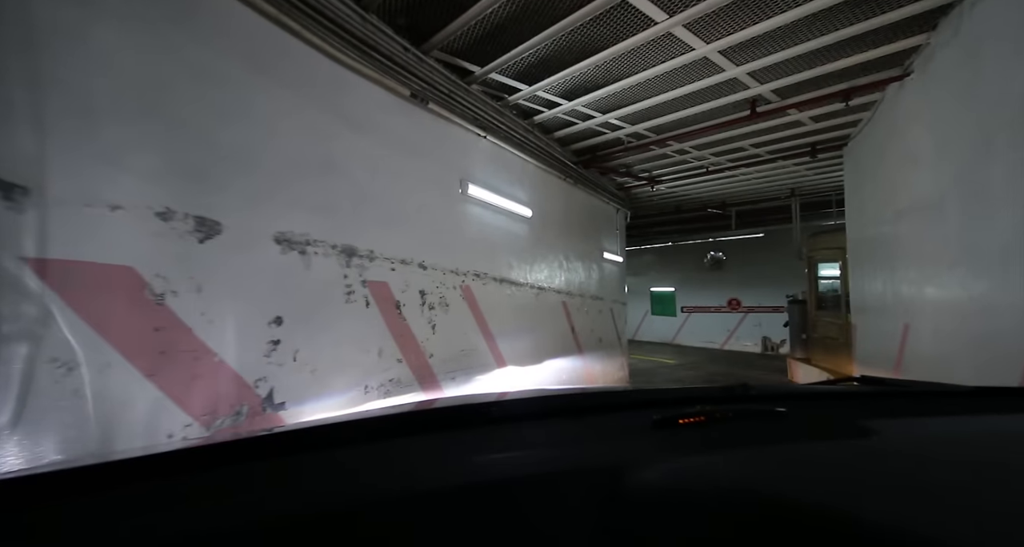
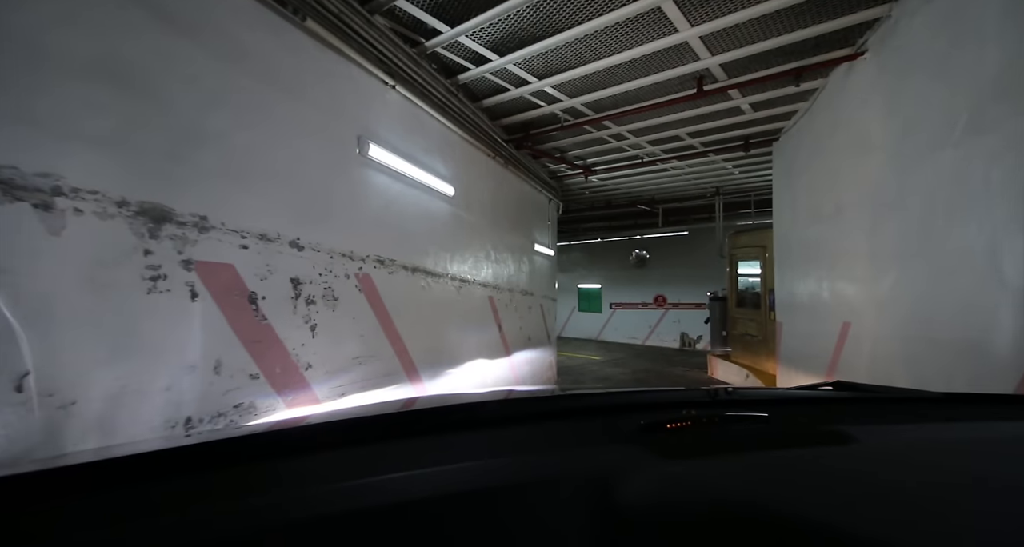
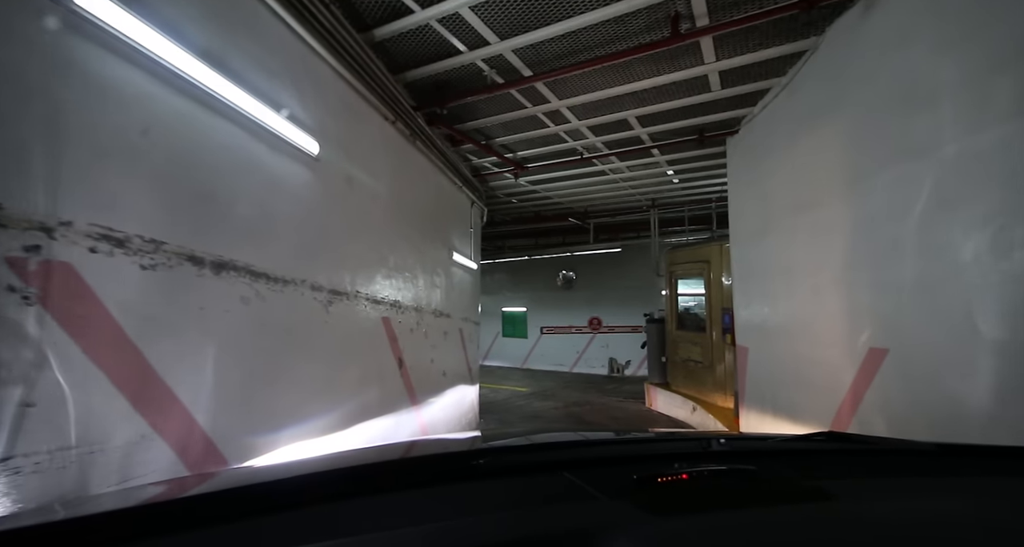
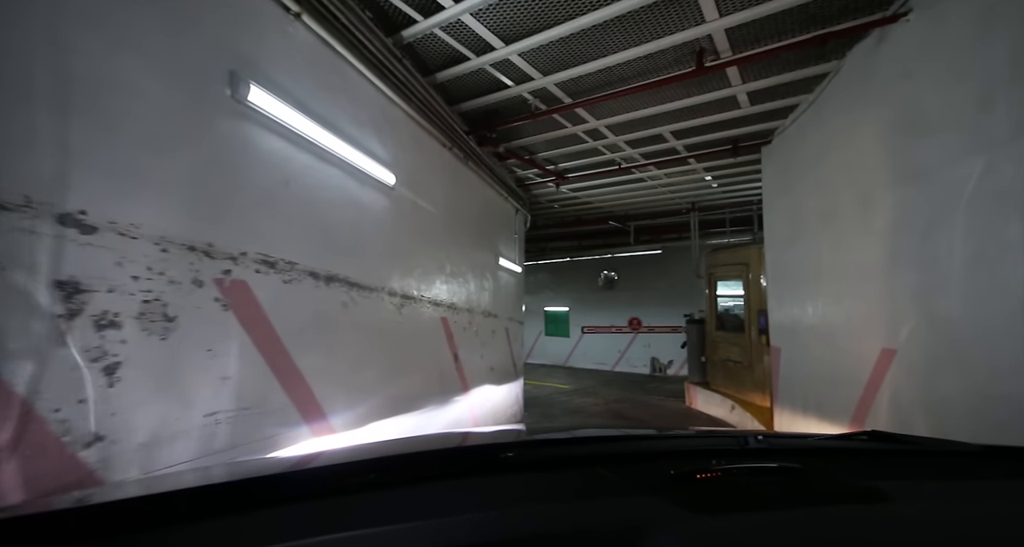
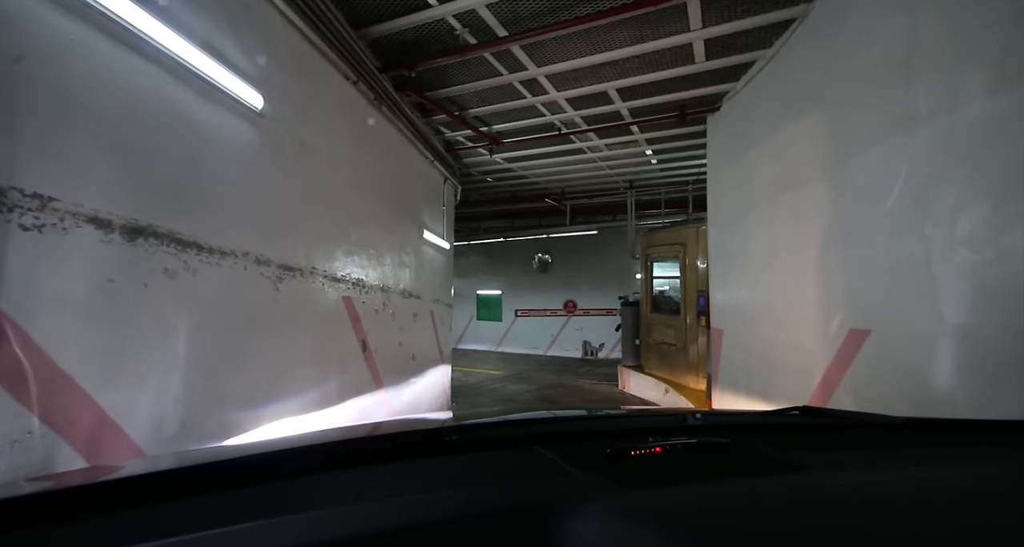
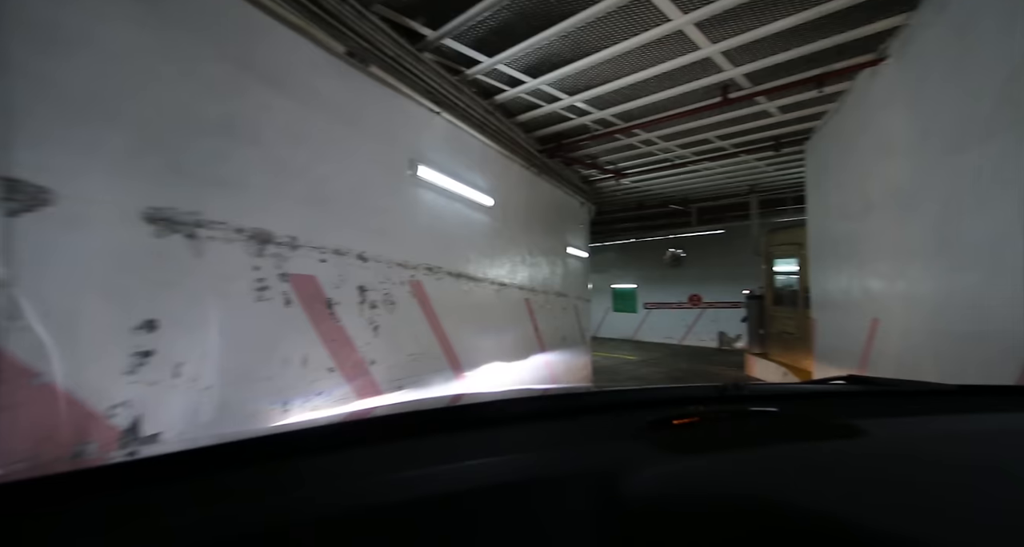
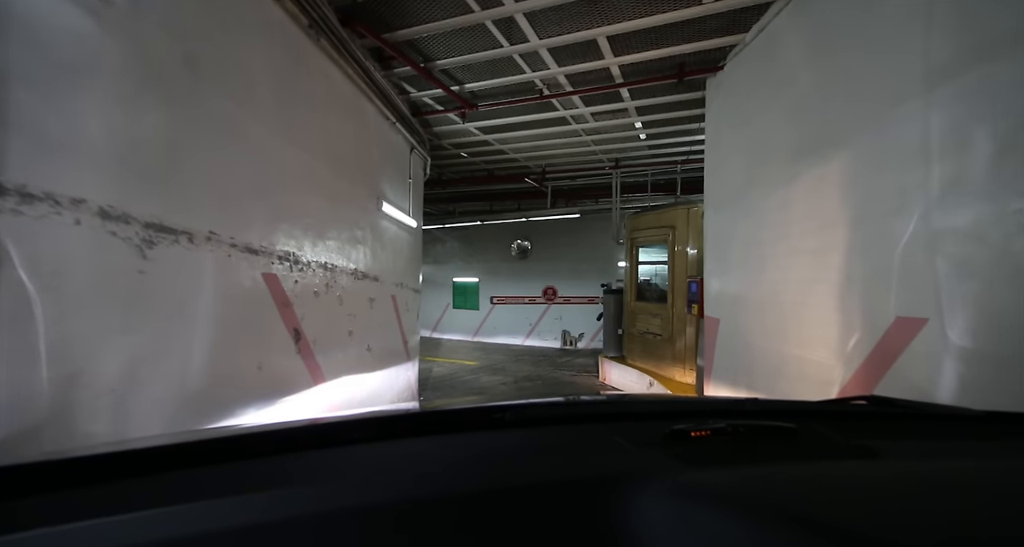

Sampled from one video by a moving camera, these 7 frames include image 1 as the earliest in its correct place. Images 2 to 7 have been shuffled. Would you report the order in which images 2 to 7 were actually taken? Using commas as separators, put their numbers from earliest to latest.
6, 2, 4, 3, 5, 7
